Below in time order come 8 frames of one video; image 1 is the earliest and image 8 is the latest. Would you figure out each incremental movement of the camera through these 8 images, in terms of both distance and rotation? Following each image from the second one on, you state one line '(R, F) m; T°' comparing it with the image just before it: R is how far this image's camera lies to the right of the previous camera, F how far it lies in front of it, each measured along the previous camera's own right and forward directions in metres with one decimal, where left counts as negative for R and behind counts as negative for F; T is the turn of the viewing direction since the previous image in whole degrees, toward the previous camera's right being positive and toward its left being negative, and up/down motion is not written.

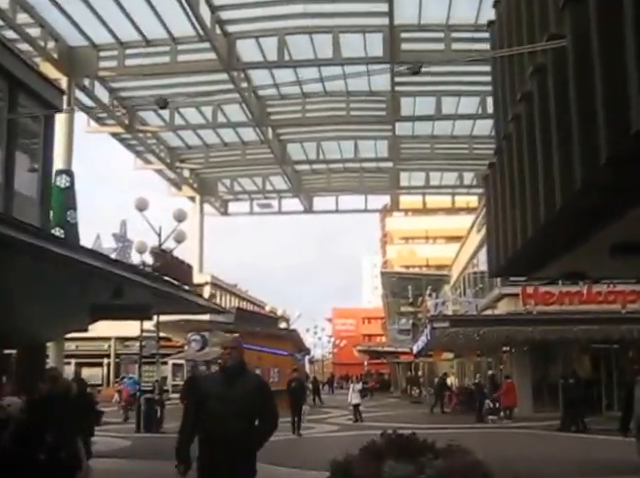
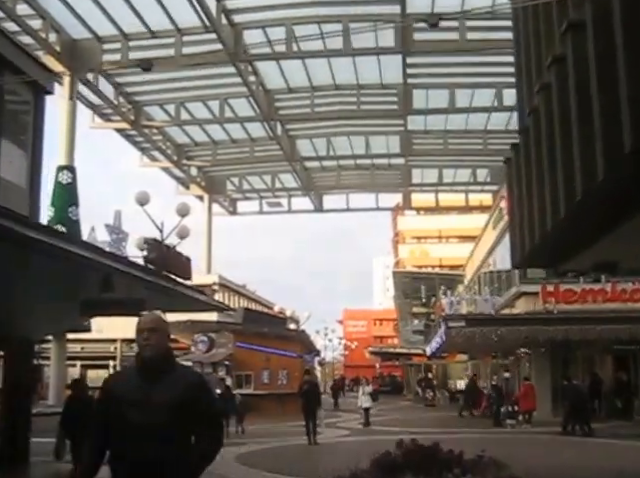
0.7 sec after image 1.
(+0.1, +1.1) m; -1°
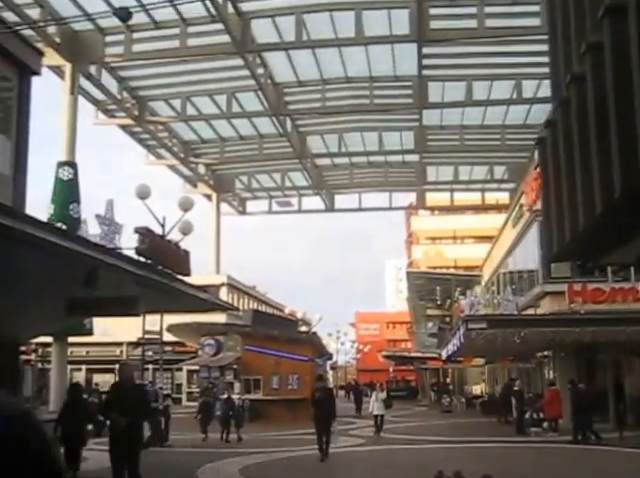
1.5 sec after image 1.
(0.0, +1.4) m; -1°
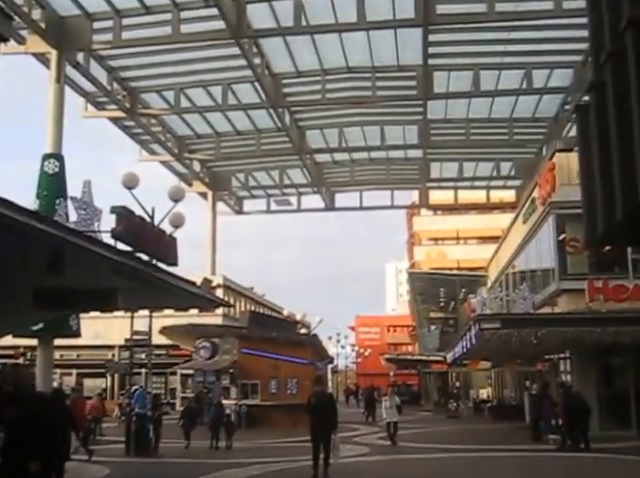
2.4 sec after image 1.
(0.0, +1.6) m; 0°
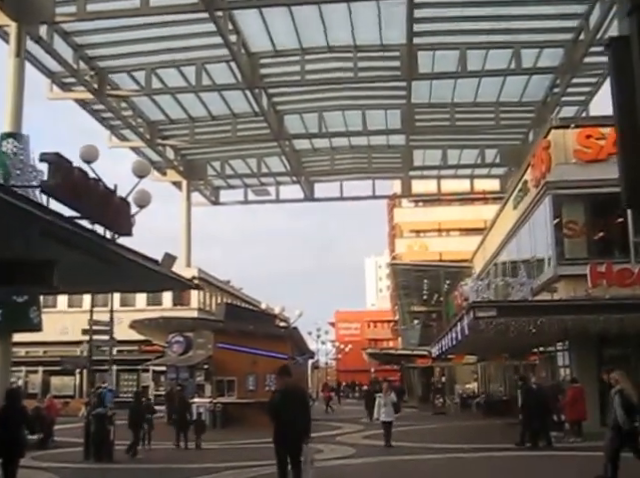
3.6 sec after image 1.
(0.0, +1.7) m; +2°
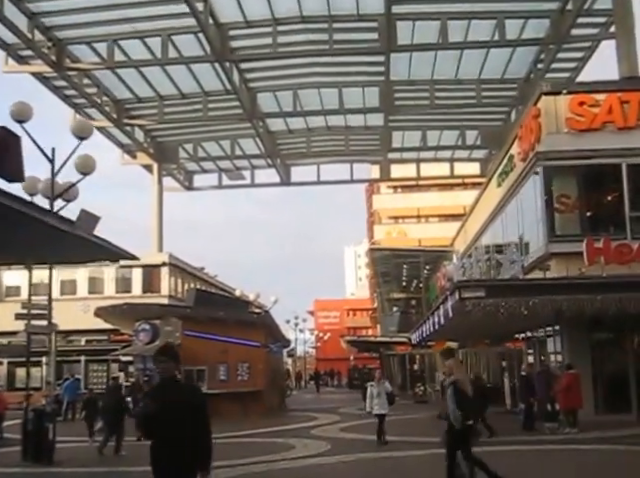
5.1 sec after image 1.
(+0.2, +1.6) m; +2°
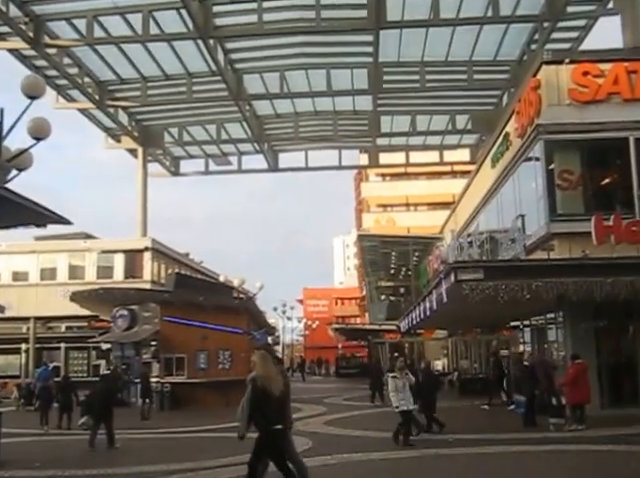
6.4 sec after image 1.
(+0.1, +1.3) m; +1°
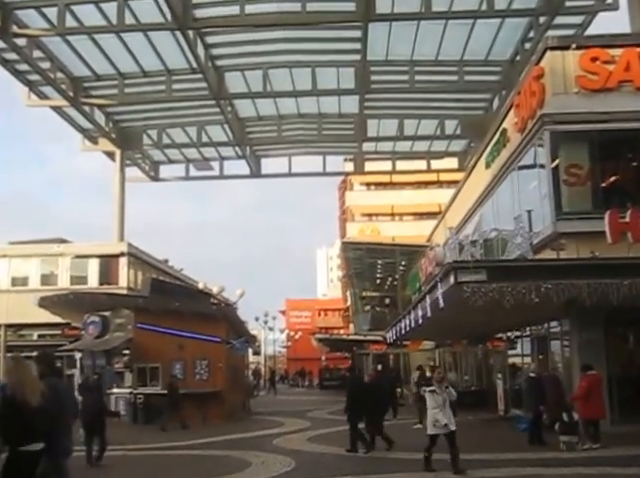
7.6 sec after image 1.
(0.0, +1.5) m; +1°
